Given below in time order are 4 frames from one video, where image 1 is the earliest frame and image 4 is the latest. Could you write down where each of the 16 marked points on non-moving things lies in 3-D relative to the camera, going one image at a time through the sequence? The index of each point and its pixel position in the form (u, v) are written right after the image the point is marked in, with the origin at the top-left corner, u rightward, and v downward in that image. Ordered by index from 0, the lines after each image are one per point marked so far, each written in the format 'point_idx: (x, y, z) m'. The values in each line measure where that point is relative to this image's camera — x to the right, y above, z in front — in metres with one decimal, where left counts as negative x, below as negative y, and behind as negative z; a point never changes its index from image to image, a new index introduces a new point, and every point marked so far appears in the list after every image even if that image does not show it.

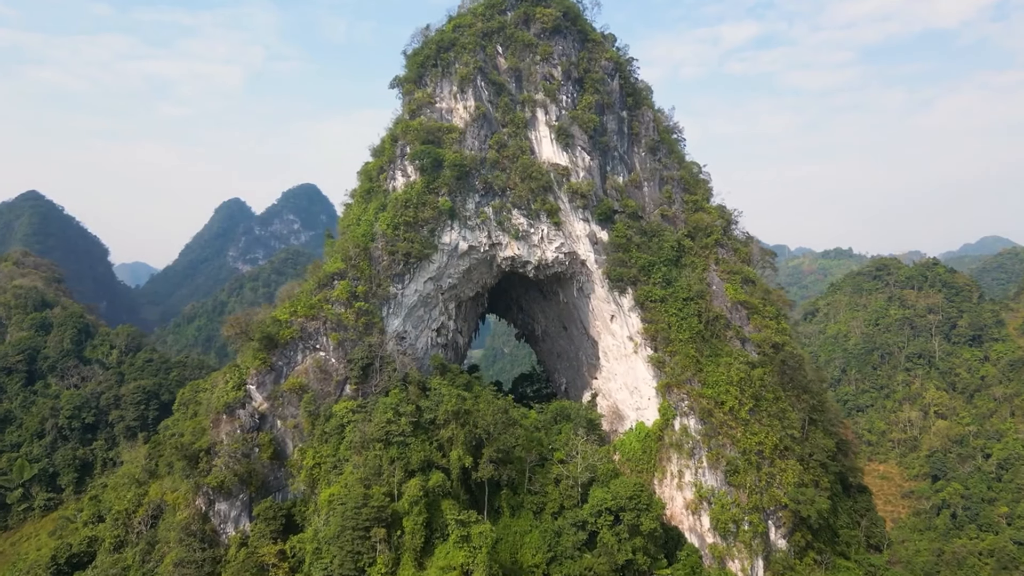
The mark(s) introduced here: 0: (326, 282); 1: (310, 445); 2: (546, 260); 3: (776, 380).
0: (-5.9, +0.2, +17.8) m
1: (-5.8, -4.5, +16.4) m
2: (+1.2, +0.9, +19.6) m
3: (+8.5, -3.0, +18.3) m
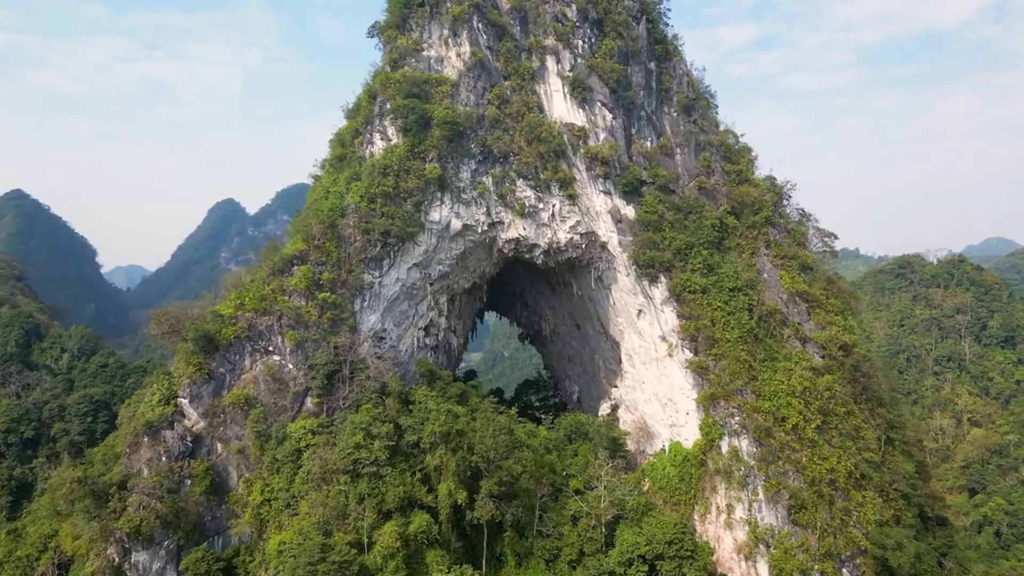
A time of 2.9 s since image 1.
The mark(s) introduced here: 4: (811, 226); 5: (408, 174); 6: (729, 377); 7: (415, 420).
0: (-5.7, +0.5, +14.2) m
1: (-5.7, -4.2, +12.7) m
2: (+1.3, +1.2, +15.9) m
3: (+8.6, -2.6, +14.6) m
4: (+8.9, +1.8, +17.0) m
5: (-2.7, +3.0, +15.1) m
6: (+5.4, -2.2, +14.2) m
7: (-2.2, -3.0, +13.1) m
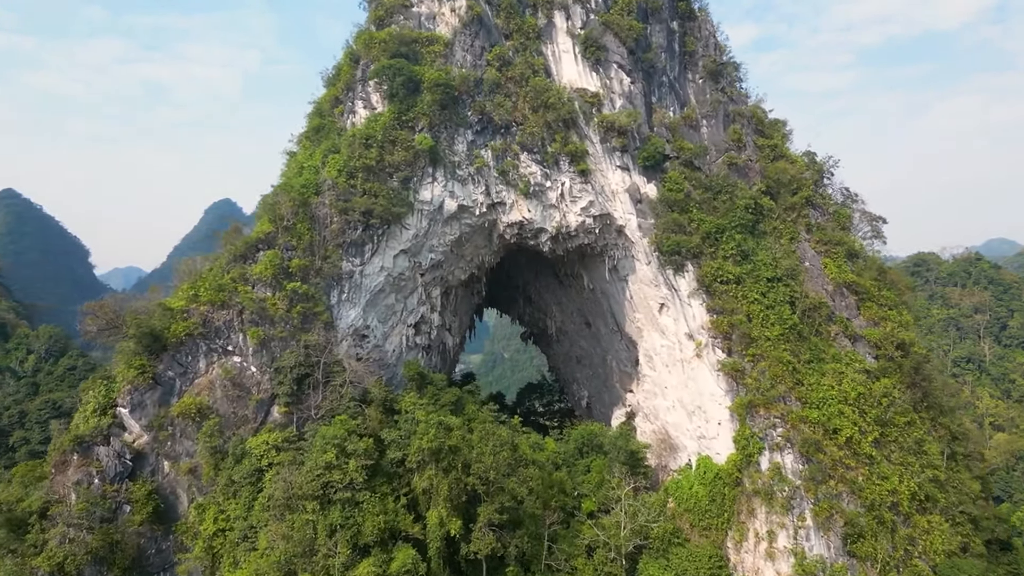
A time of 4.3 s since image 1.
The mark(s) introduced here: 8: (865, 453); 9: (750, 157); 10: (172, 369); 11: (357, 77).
0: (-5.7, +0.8, +12.1) m
1: (-5.6, -3.9, +10.6) m
2: (+1.4, +1.5, +13.9) m
3: (+8.7, -2.4, +12.5) m
4: (+9.0, +2.1, +14.9) m
5: (-2.7, +3.2, +13.0) m
6: (+5.5, -2.0, +12.1) m
7: (-2.2, -2.8, +11.0) m
8: (+7.2, -3.4, +11.6) m
9: (+6.1, +3.4, +14.7) m
10: (-6.7, -1.6, +11.2) m
11: (-3.8, +5.1, +13.9) m
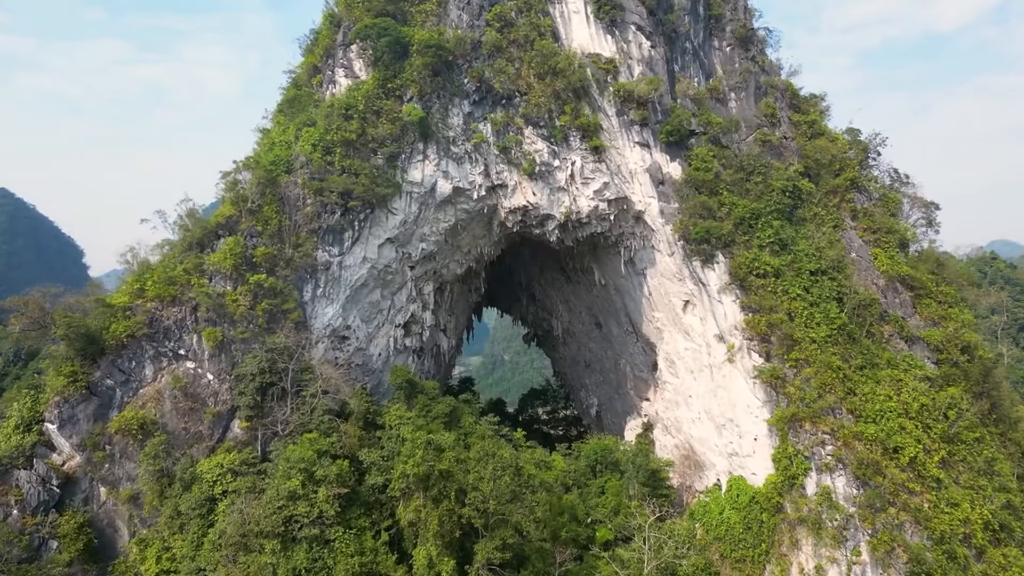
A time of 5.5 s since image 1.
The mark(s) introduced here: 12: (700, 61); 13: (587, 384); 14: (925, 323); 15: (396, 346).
0: (-5.6, +0.9, +10.3) m
1: (-5.5, -3.8, +8.8) m
2: (+1.4, +1.6, +12.1) m
3: (+8.7, -2.3, +10.8) m
4: (+9.0, +2.2, +13.2) m
5: (-2.6, +3.3, +11.2) m
6: (+5.5, -1.9, +10.3) m
7: (-2.1, -2.7, +9.2) m
8: (+7.3, -3.2, +9.9) m
9: (+6.2, +3.5, +13.0) m
10: (-6.6, -1.5, +9.5) m
11: (-3.7, +5.3, +12.2) m
12: (+4.3, +5.2, +13.1) m
13: (+2.2, -2.7, +16.1) m
14: (+8.3, -0.7, +11.4) m
15: (-2.4, -1.2, +11.8) m
